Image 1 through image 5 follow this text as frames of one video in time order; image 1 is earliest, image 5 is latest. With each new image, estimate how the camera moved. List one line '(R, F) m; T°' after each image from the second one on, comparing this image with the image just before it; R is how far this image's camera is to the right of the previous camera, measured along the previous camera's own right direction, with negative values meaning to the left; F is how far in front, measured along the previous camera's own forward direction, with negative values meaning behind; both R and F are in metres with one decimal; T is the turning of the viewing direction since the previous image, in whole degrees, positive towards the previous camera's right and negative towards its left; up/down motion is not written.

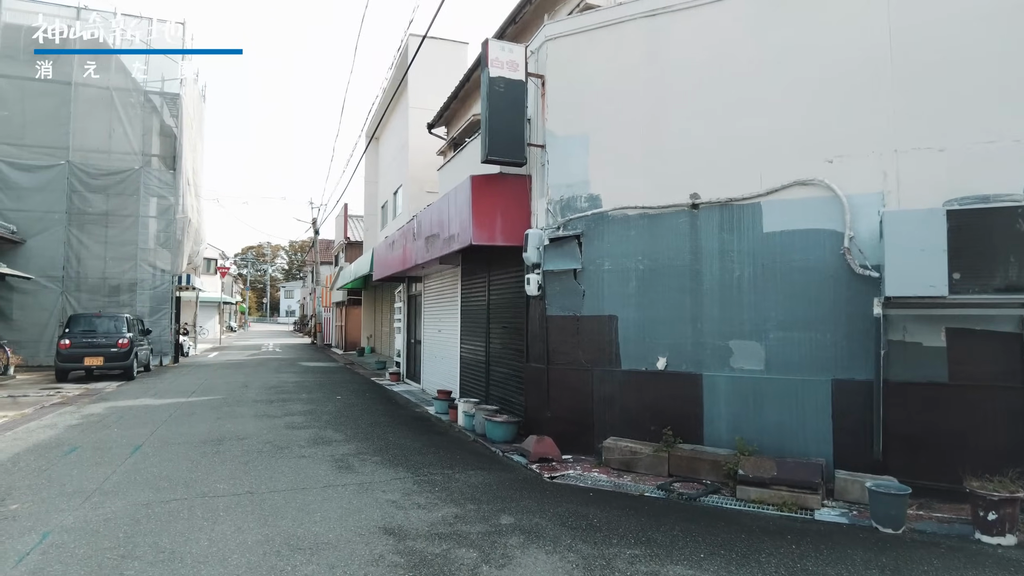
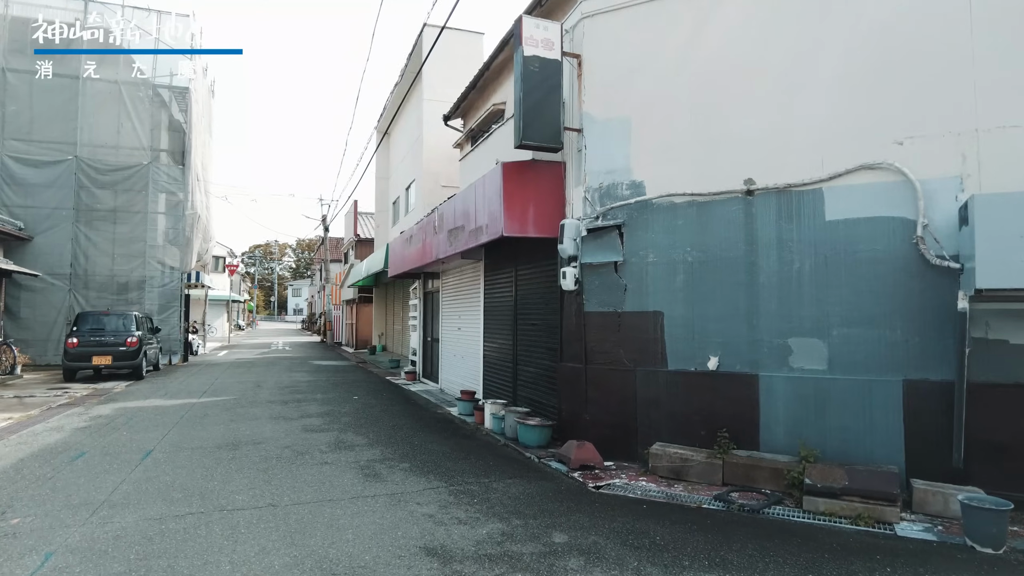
(-0.3, +0.5) m; -1°
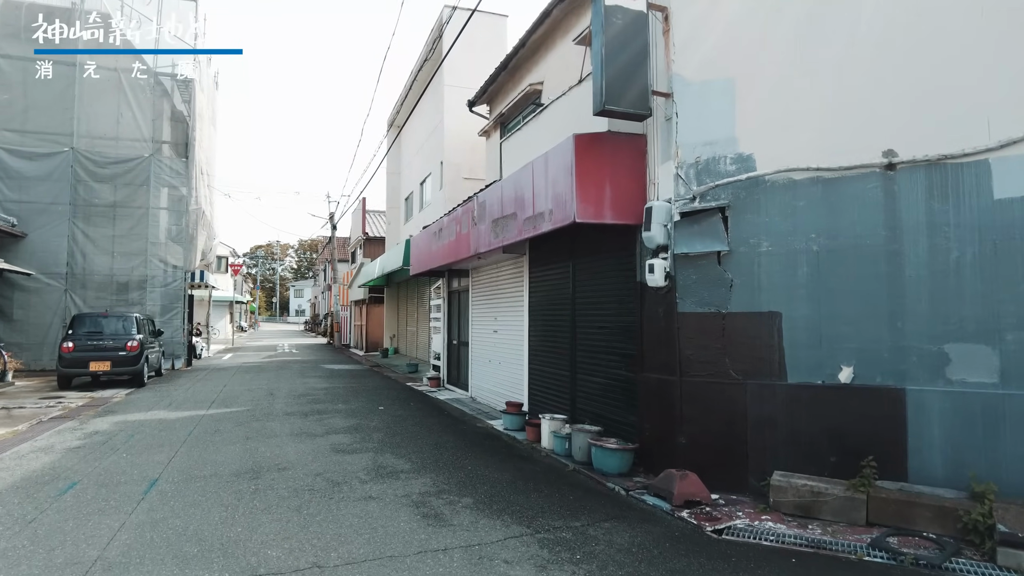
(-0.7, +1.1) m; 0°
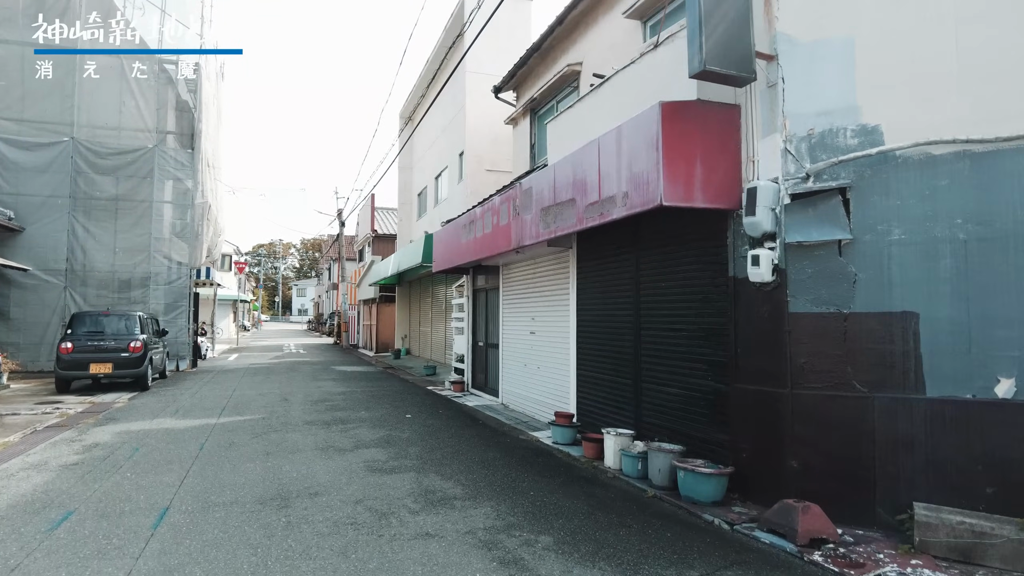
(-0.6, +0.9) m; 0°
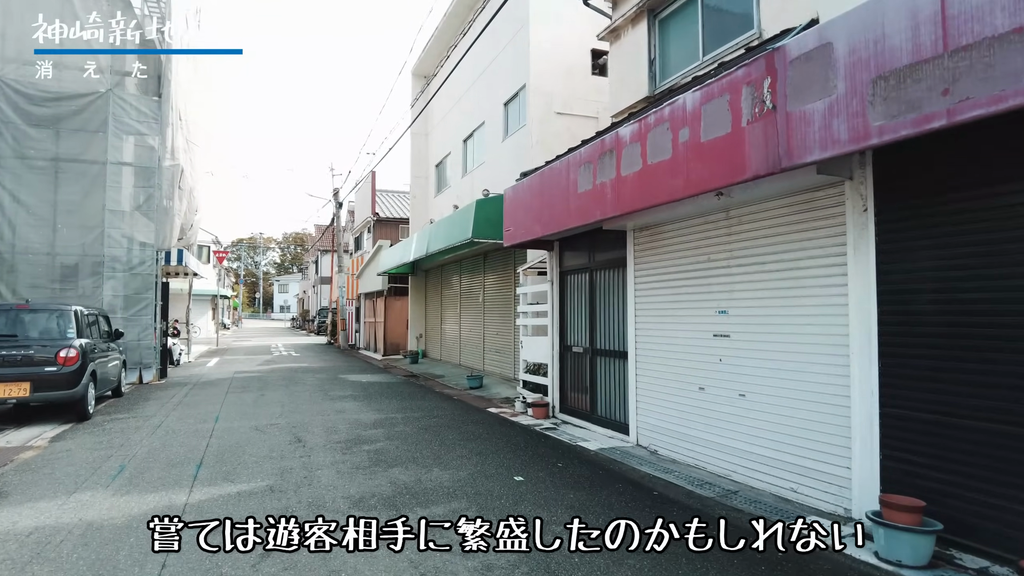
(-1.7, +3.9) m; +2°
